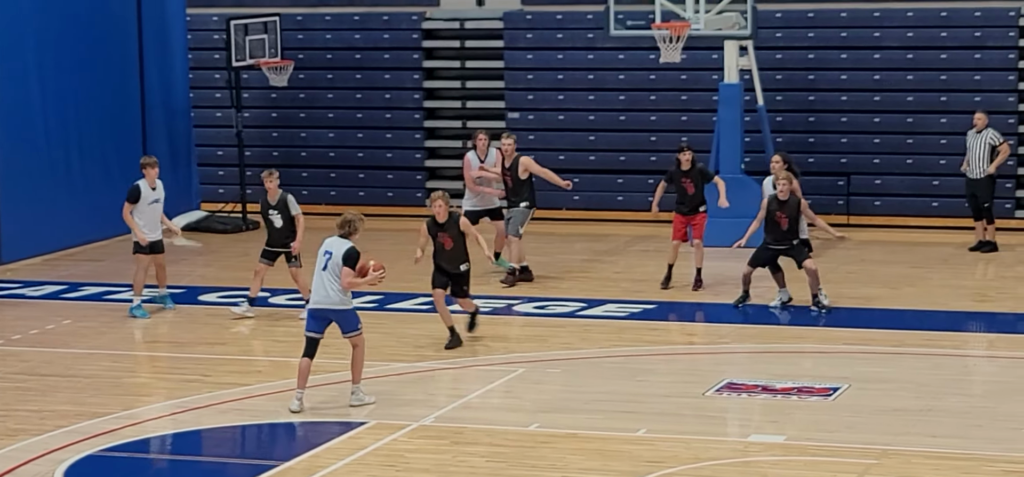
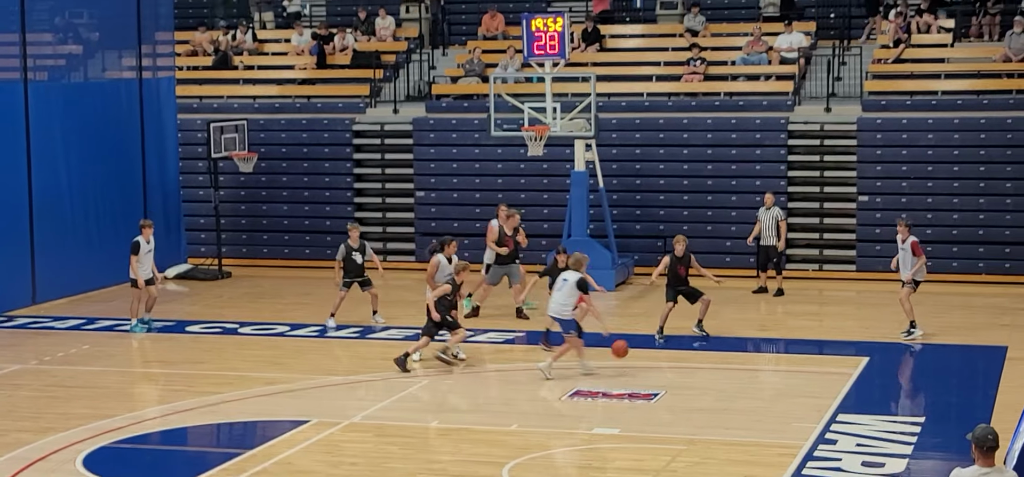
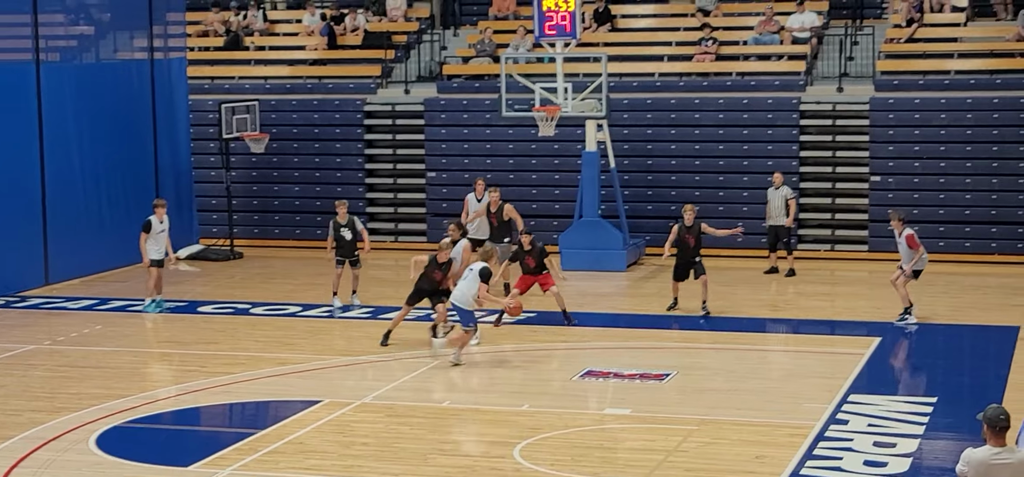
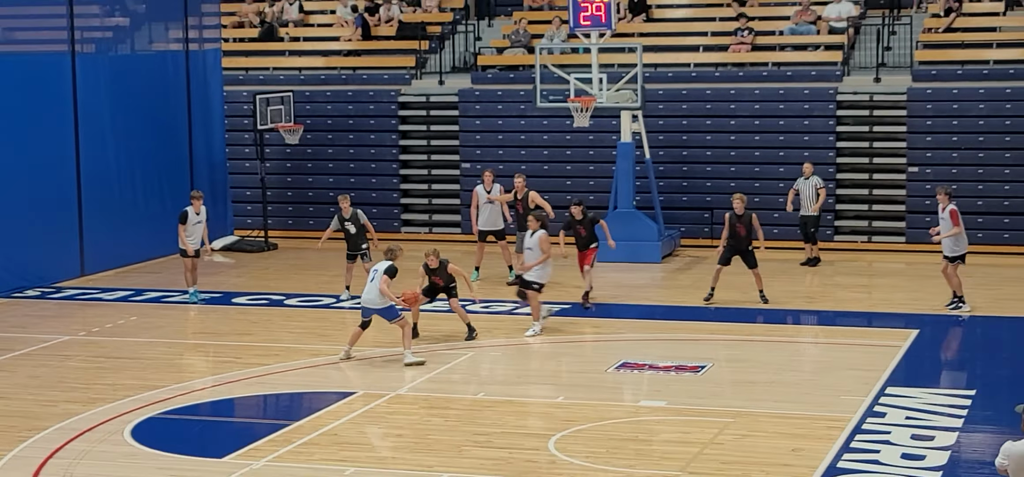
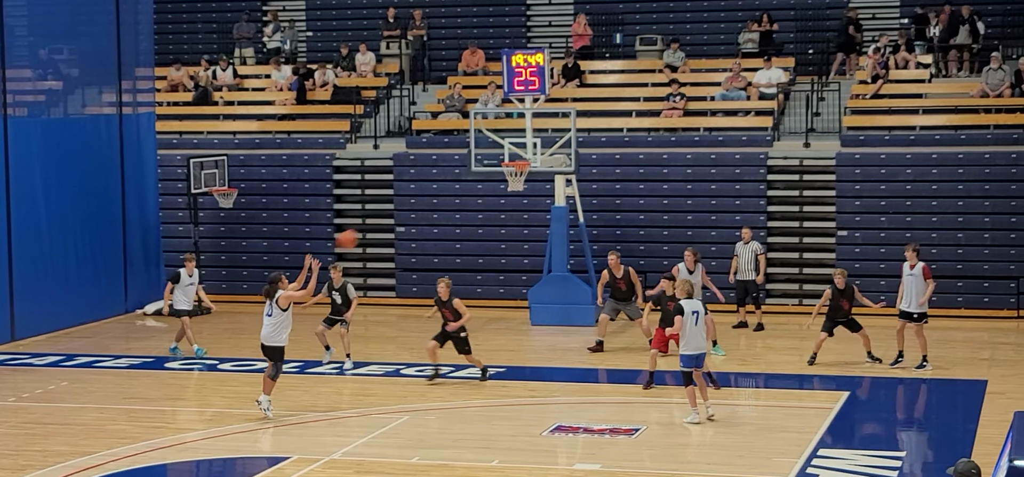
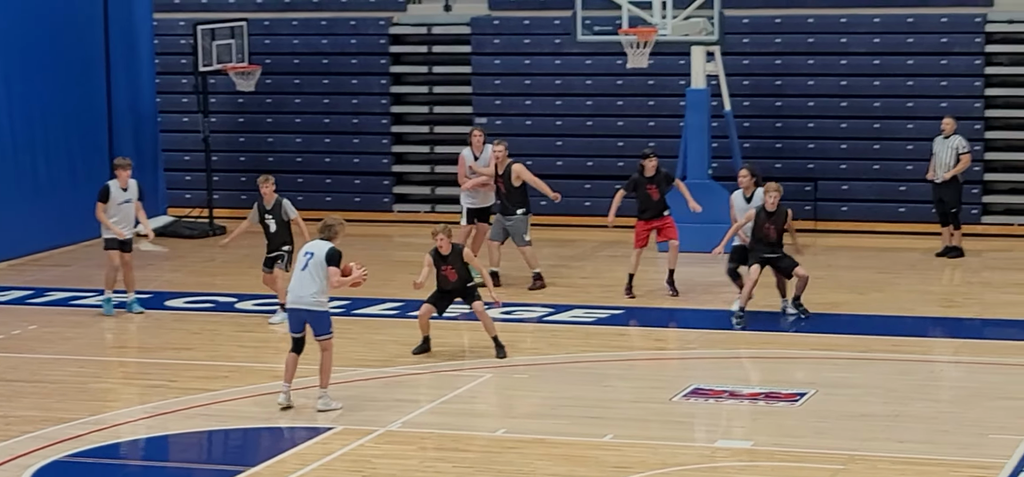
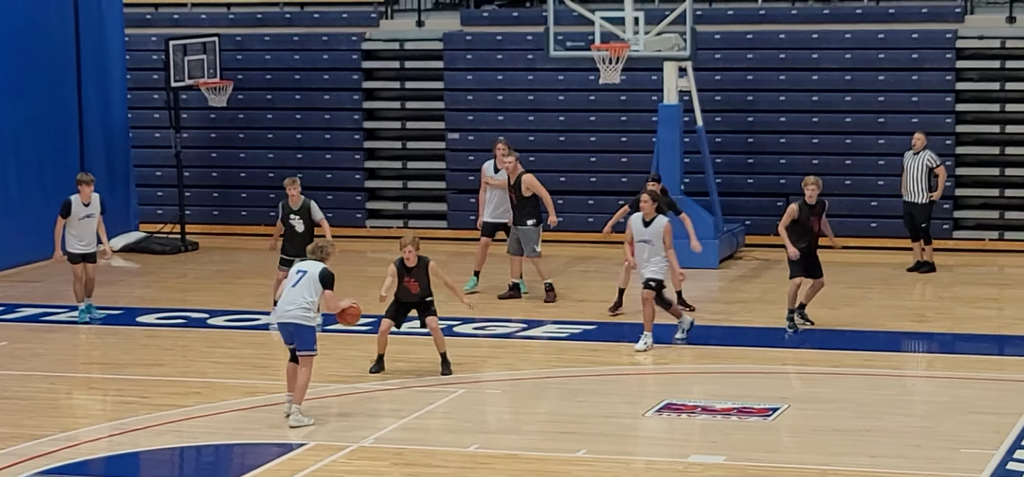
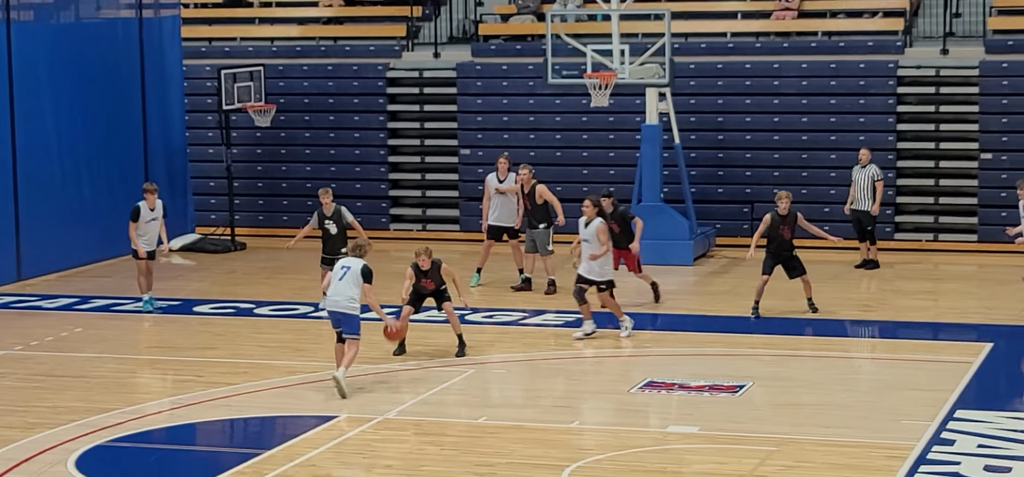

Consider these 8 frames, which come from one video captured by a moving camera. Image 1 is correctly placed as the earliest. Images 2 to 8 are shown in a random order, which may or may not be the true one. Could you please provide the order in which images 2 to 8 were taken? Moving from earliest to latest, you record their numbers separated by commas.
6, 7, 8, 4, 3, 2, 5
